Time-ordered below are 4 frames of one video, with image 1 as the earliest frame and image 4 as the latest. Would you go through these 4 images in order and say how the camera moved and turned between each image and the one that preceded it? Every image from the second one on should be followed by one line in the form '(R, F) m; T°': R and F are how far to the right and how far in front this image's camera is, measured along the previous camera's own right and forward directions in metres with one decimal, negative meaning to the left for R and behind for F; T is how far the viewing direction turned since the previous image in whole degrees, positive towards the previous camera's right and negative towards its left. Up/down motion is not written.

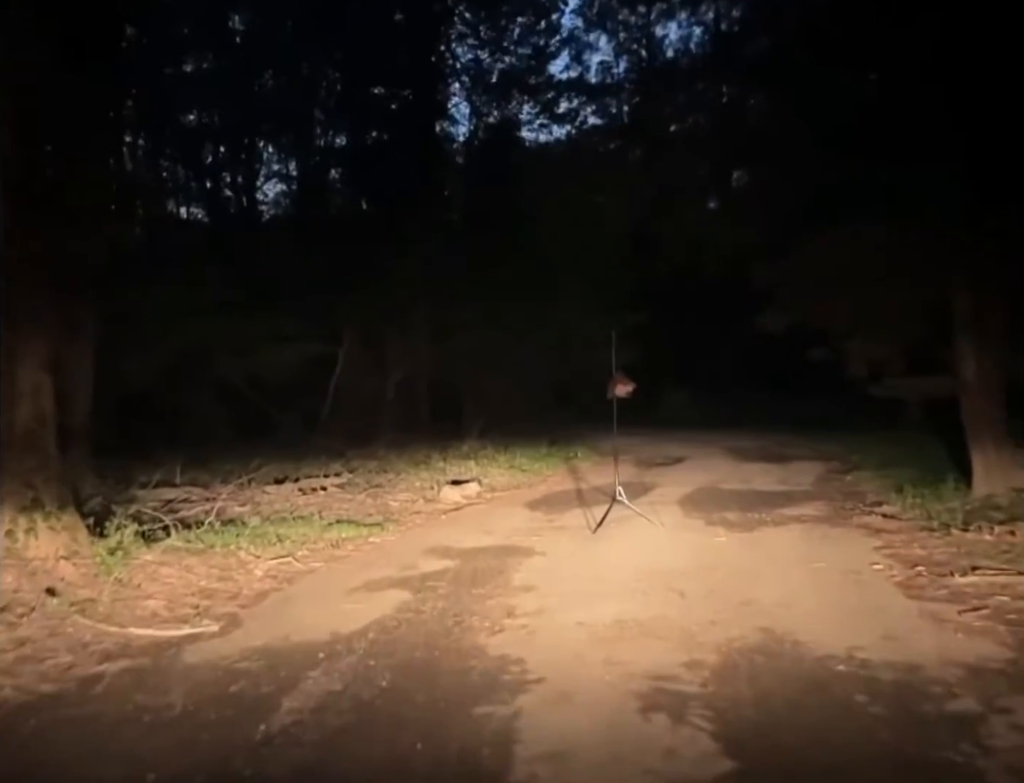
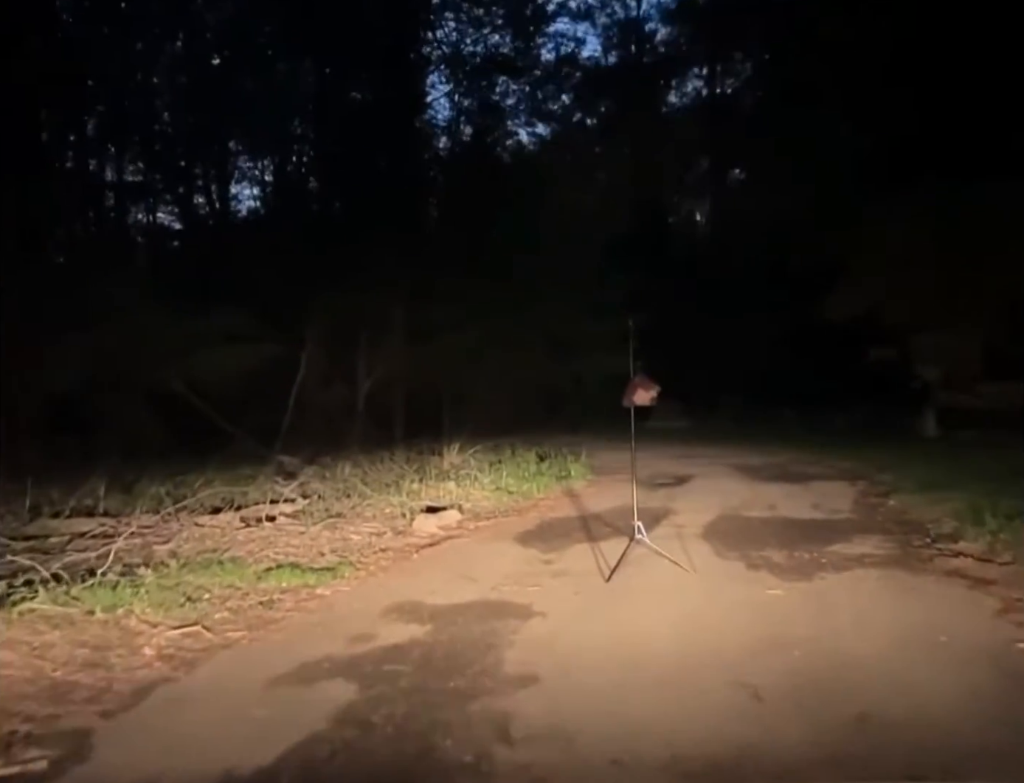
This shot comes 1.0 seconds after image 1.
(-0.1, +1.8) m; +1°
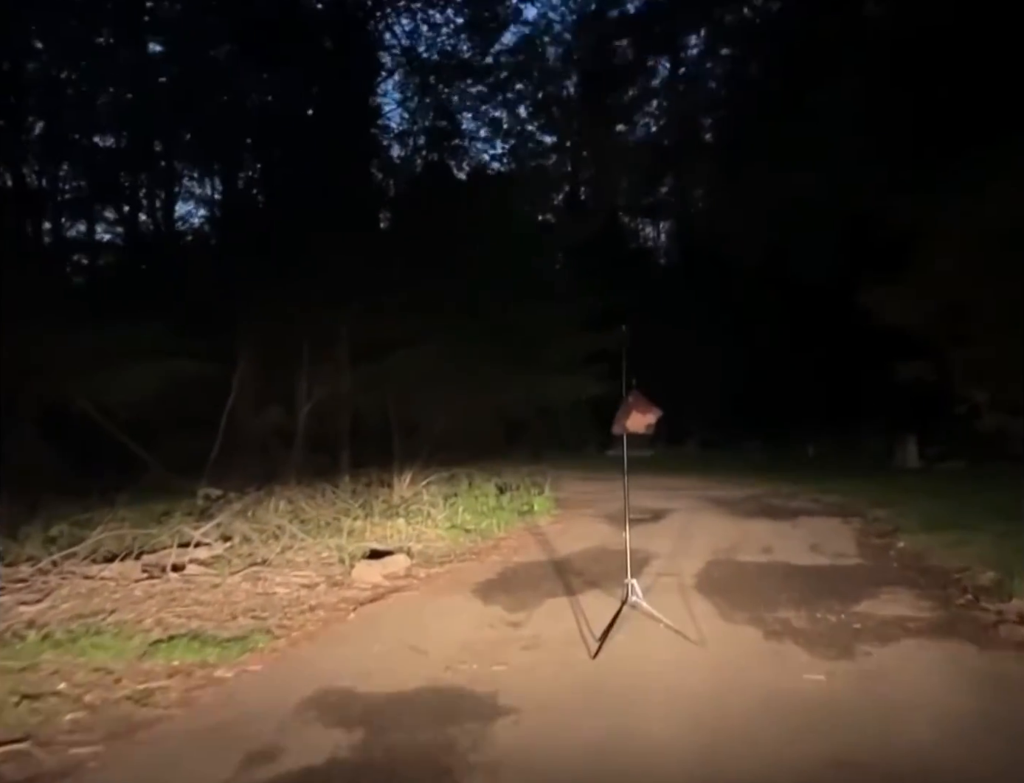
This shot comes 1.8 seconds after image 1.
(0.0, +1.3) m; +3°
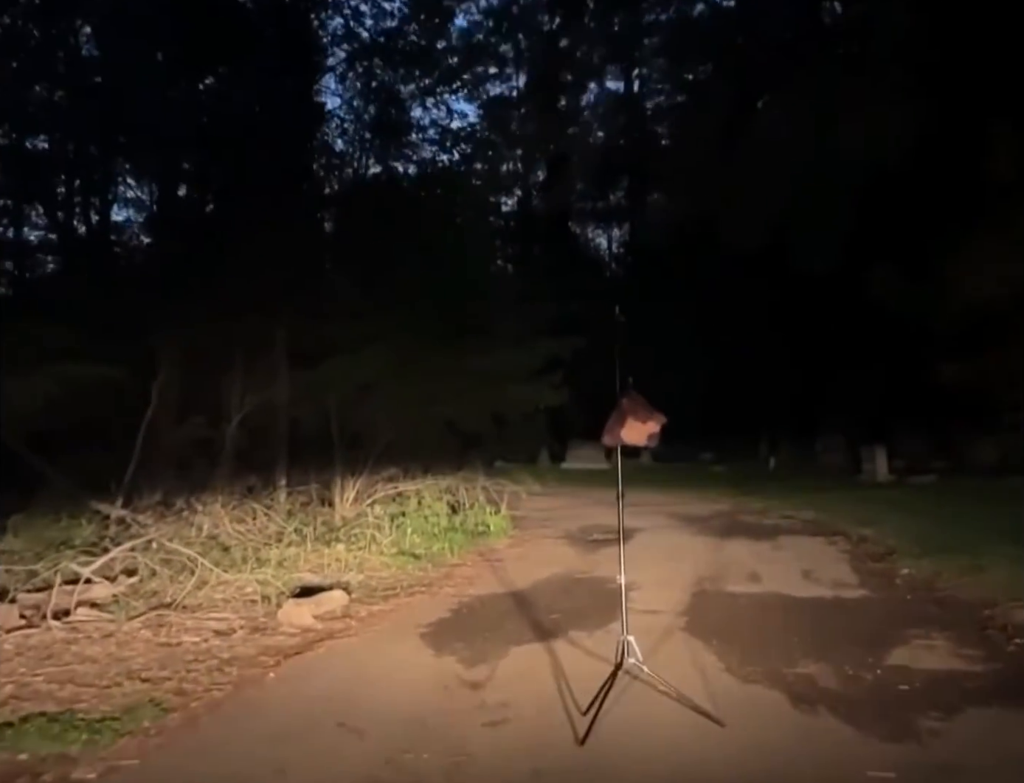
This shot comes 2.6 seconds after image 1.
(-0.1, +1.1) m; +4°
